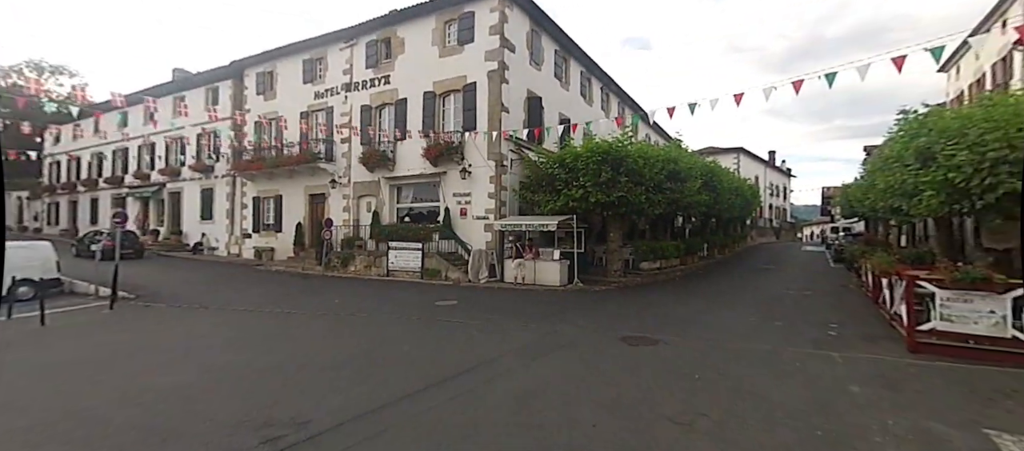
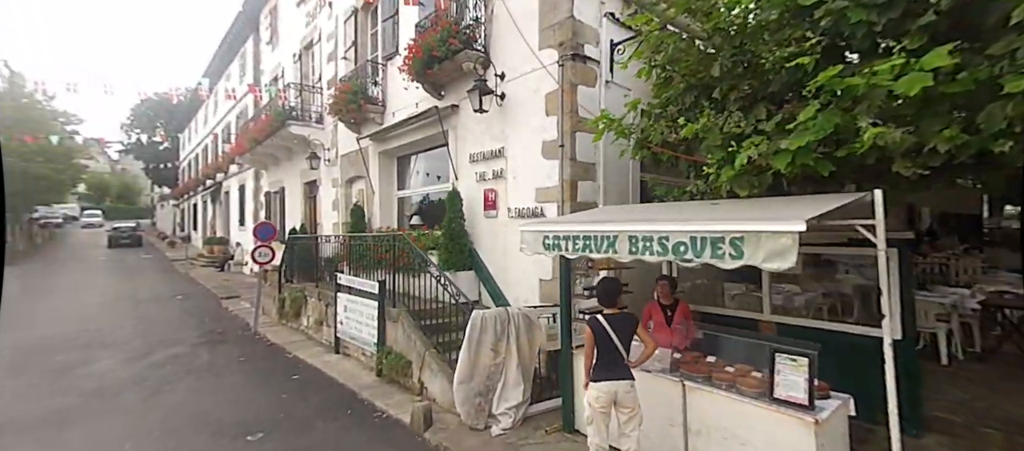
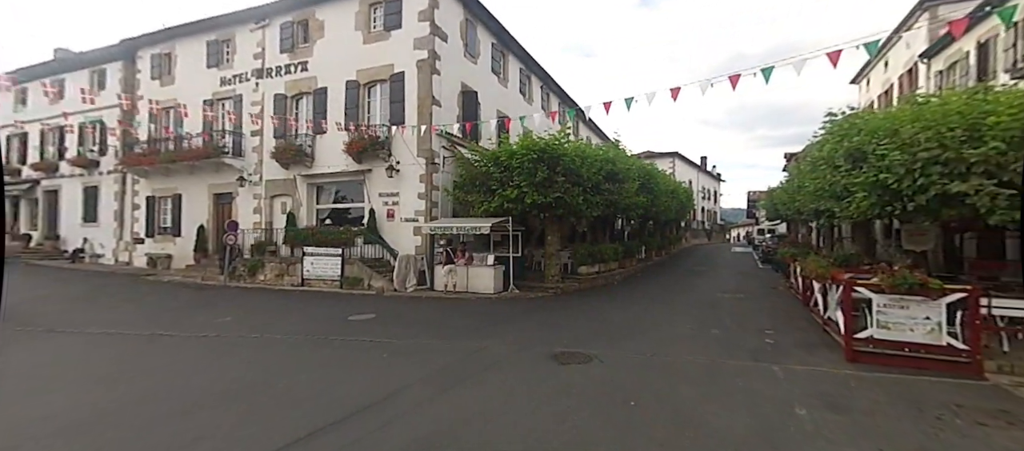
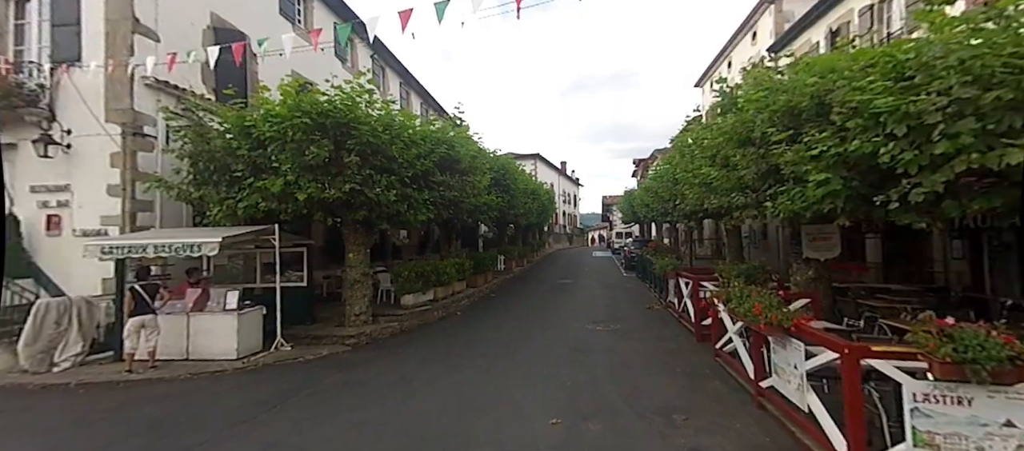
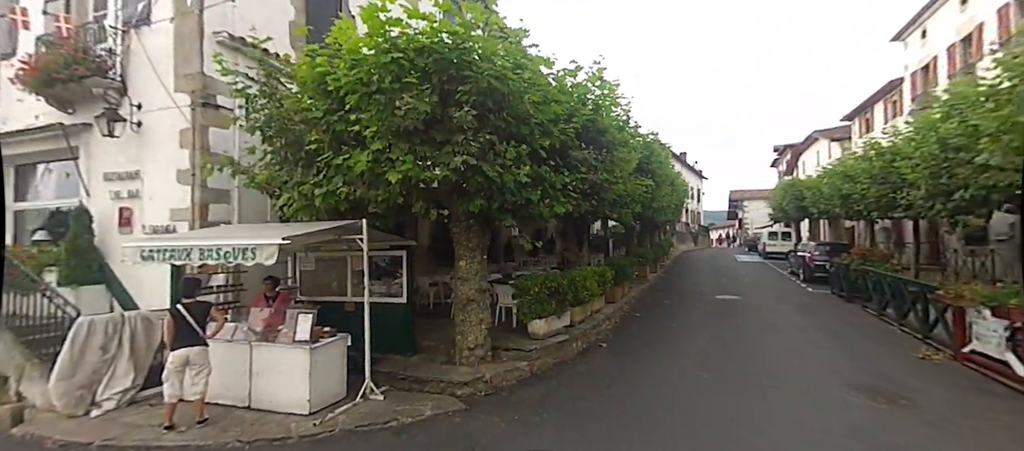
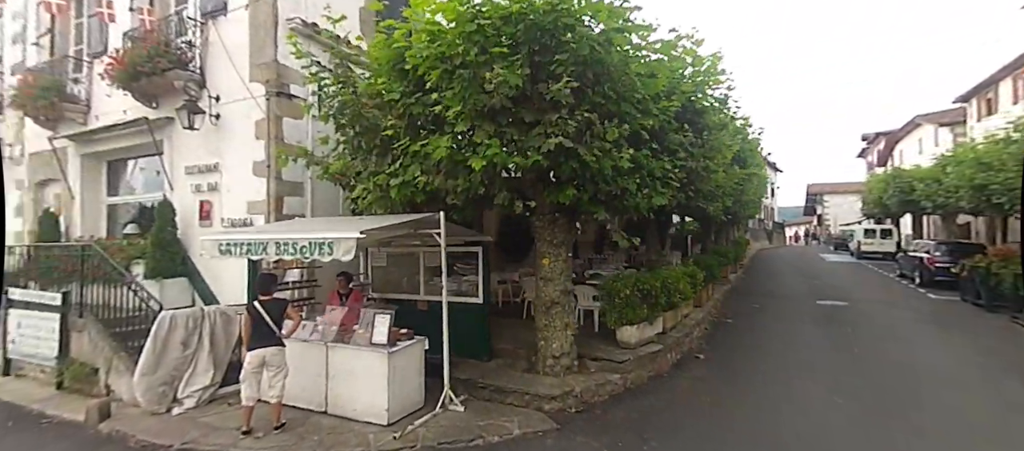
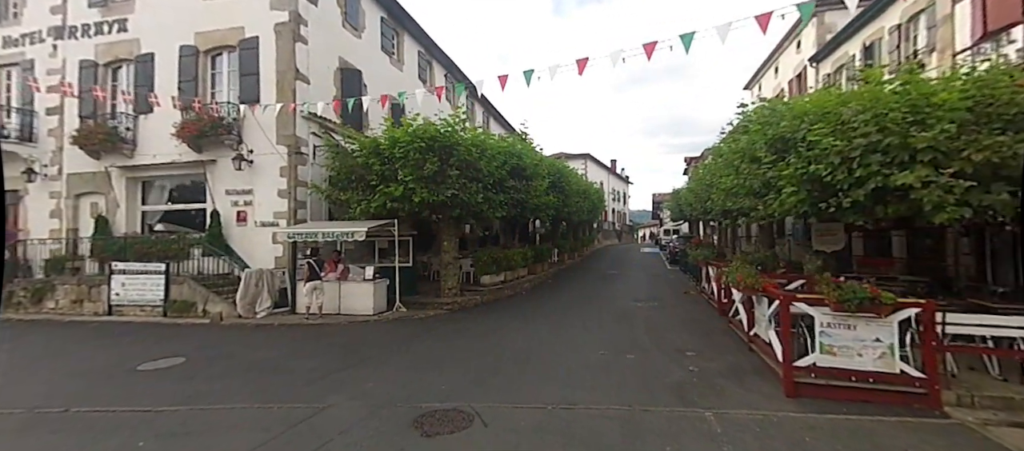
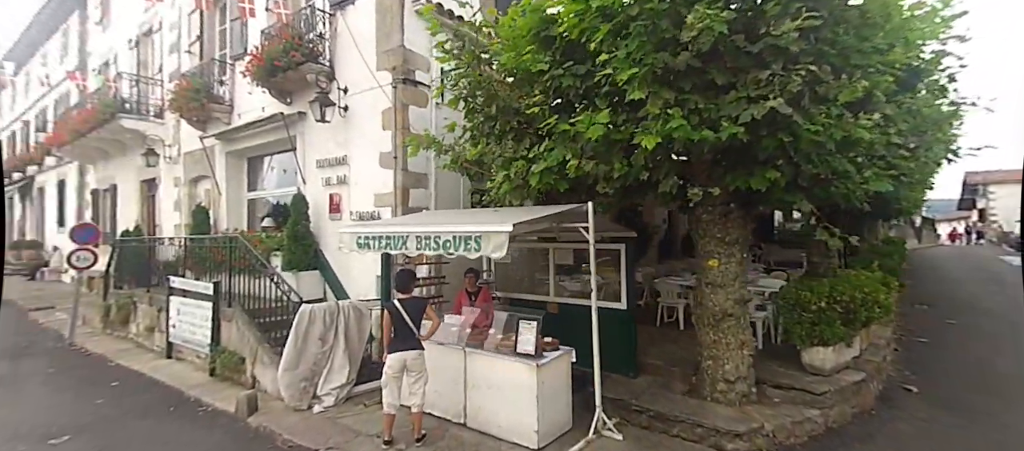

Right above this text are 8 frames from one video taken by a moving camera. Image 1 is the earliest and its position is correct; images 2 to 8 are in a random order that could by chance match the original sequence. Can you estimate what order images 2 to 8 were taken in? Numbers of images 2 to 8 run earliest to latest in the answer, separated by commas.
3, 7, 4, 5, 6, 8, 2
